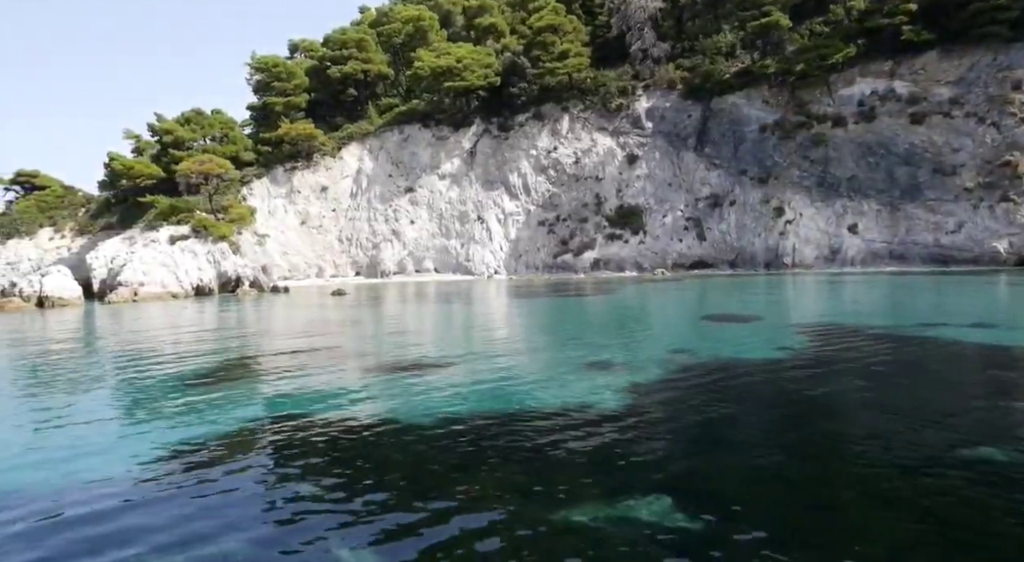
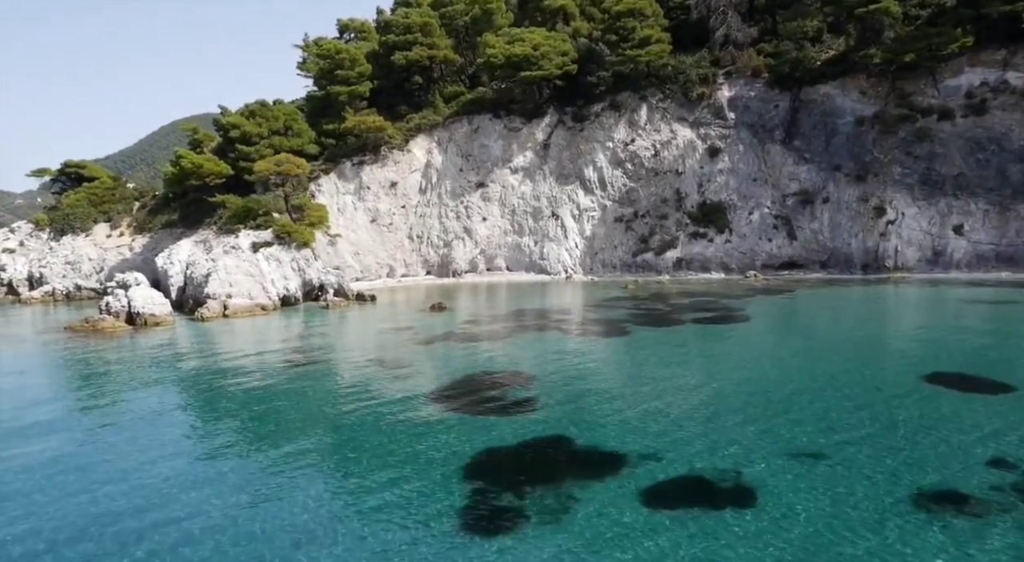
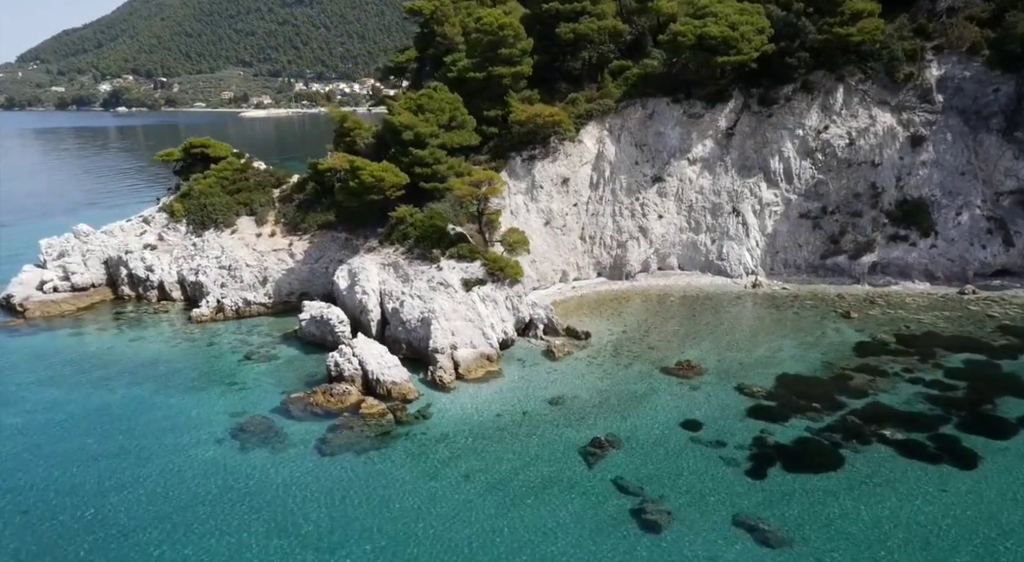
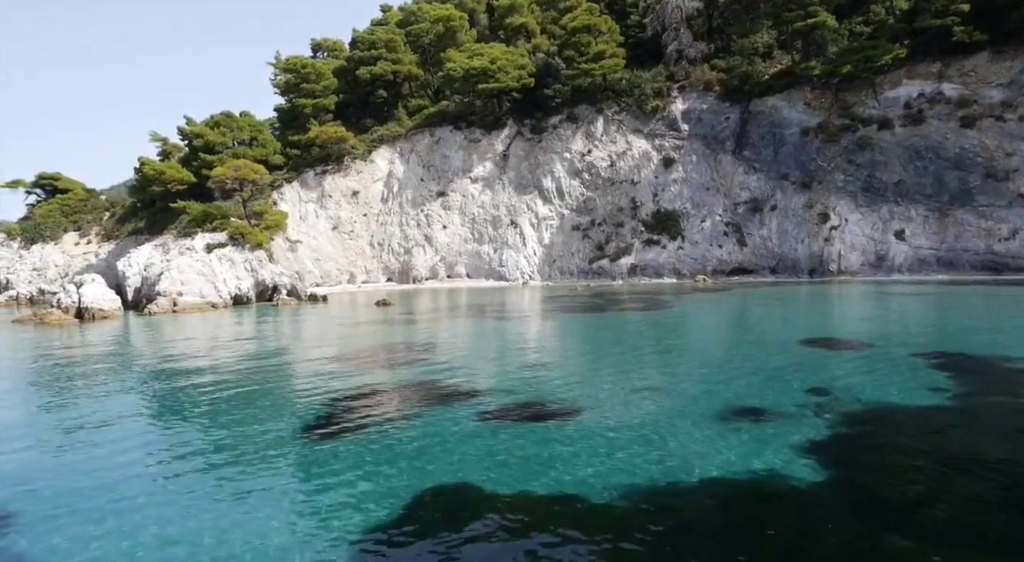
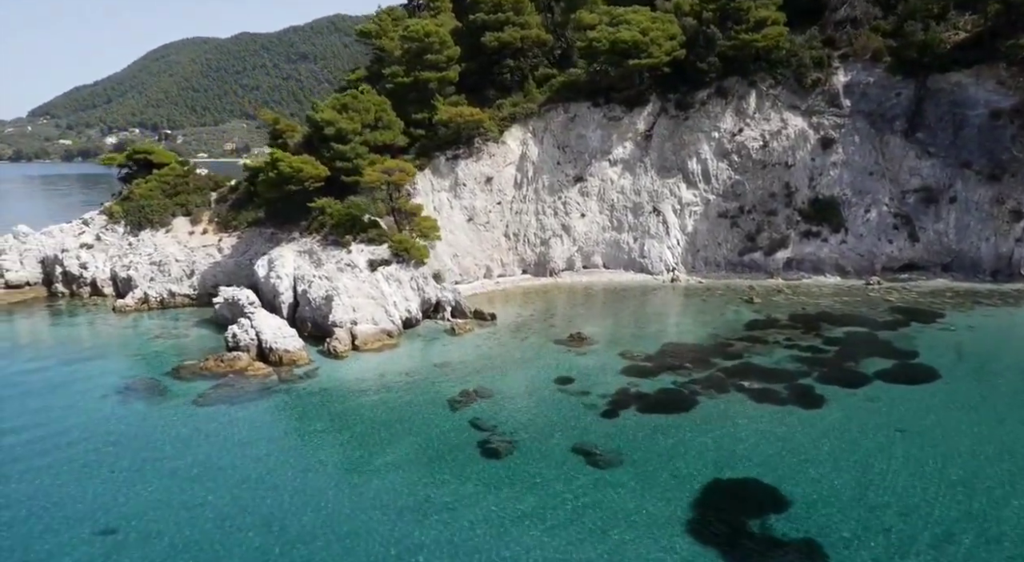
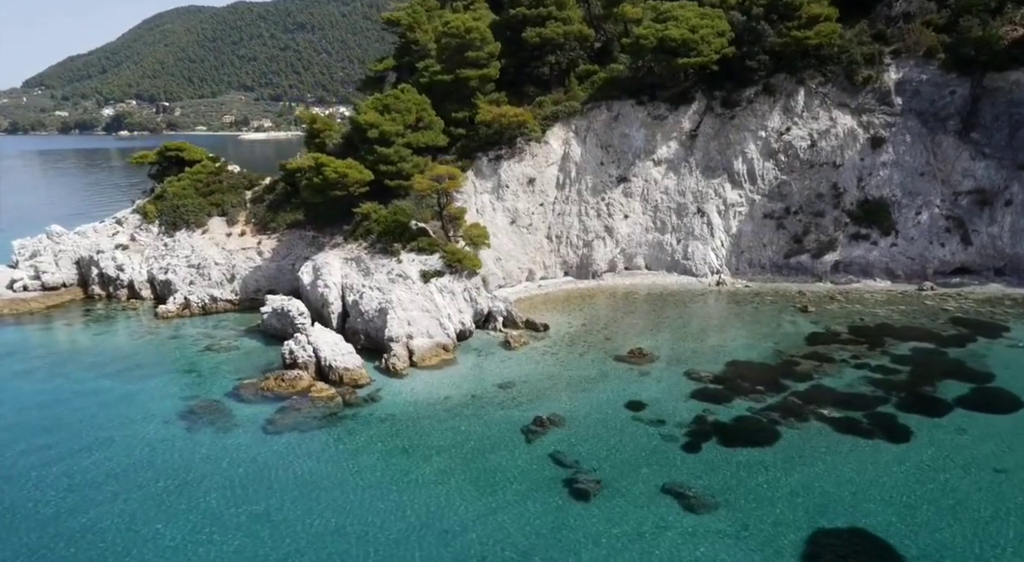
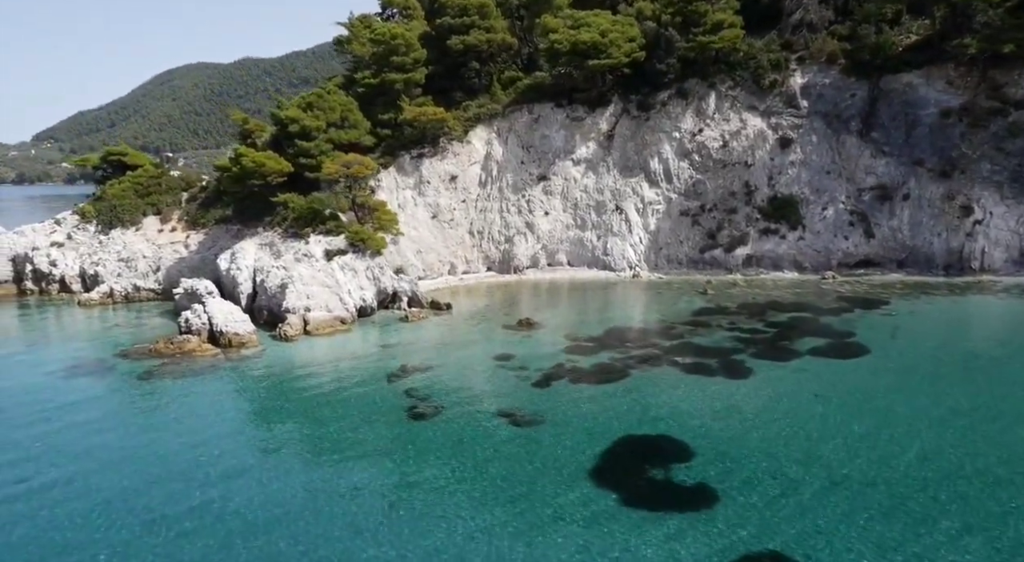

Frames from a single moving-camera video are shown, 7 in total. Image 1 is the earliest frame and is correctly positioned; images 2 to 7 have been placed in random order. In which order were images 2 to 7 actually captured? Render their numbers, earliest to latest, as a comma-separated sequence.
4, 2, 7, 5, 6, 3
